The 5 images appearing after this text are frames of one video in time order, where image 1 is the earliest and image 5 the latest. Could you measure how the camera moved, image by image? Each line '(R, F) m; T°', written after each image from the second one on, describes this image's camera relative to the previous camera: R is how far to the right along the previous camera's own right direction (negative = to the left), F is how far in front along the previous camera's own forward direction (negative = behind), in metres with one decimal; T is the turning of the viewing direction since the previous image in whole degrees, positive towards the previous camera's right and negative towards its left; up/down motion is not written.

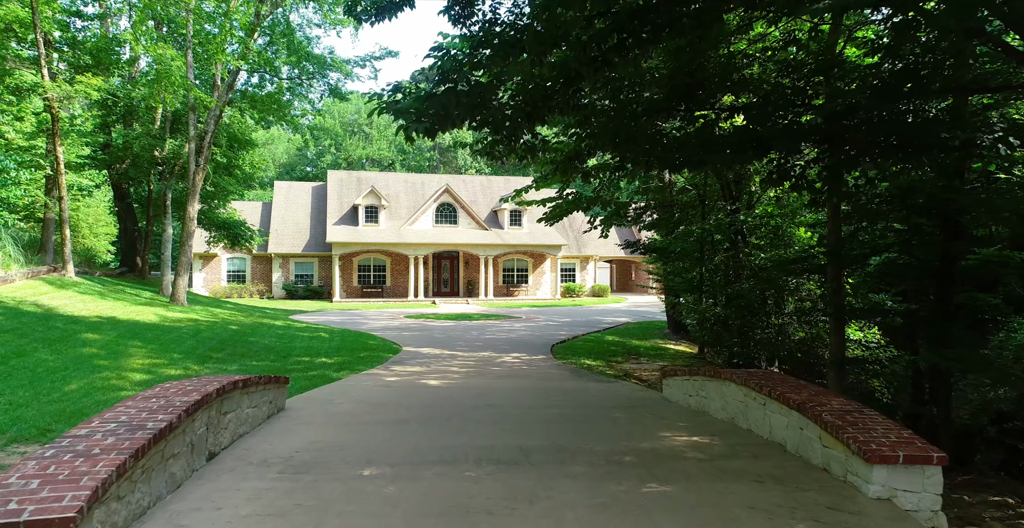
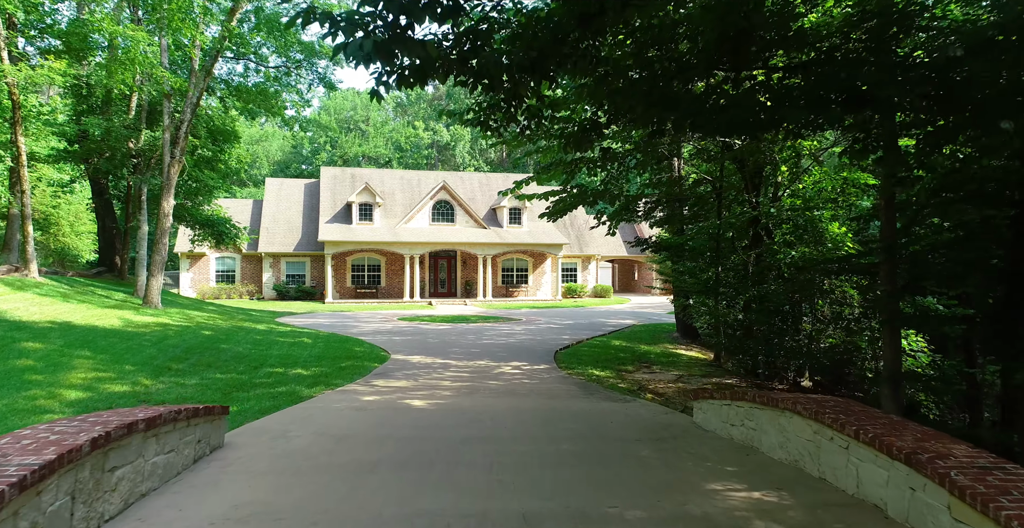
(0.0, +1.1) m; 0°
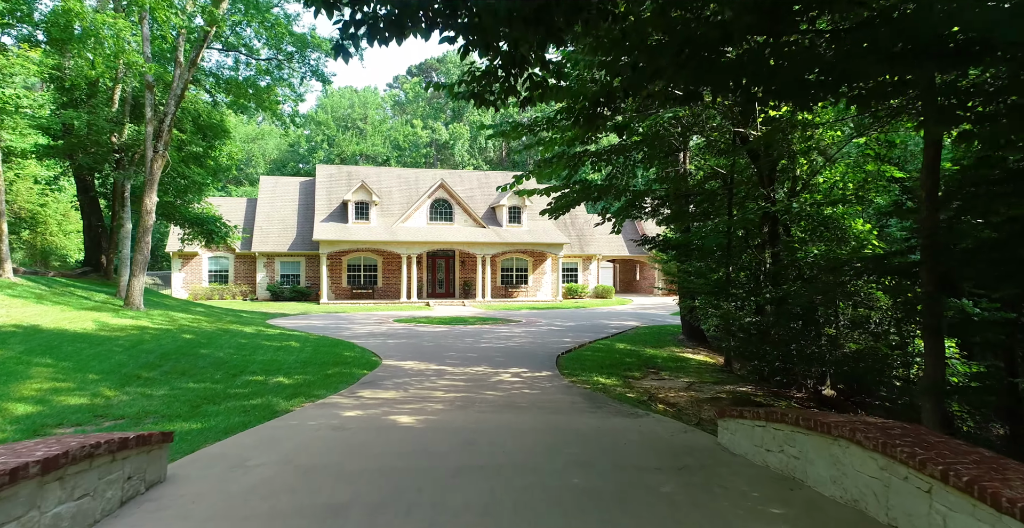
(0.0, +0.7) m; 0°
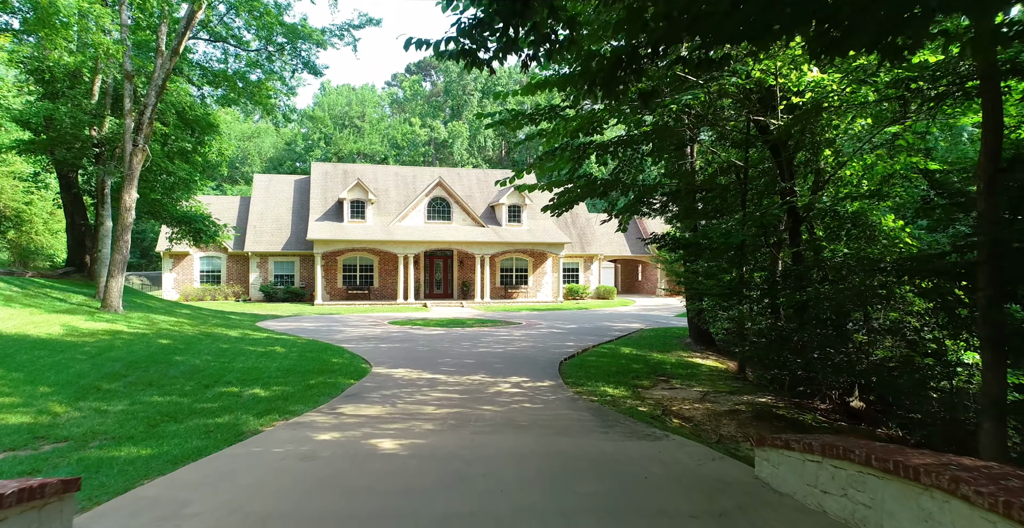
(0.0, +0.7) m; 0°
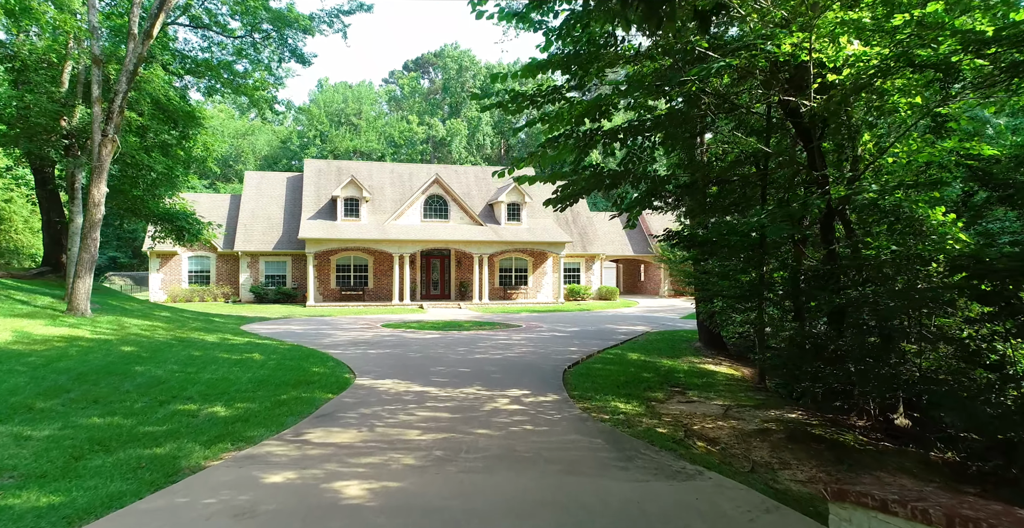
(0.0, +1.0) m; 0°
